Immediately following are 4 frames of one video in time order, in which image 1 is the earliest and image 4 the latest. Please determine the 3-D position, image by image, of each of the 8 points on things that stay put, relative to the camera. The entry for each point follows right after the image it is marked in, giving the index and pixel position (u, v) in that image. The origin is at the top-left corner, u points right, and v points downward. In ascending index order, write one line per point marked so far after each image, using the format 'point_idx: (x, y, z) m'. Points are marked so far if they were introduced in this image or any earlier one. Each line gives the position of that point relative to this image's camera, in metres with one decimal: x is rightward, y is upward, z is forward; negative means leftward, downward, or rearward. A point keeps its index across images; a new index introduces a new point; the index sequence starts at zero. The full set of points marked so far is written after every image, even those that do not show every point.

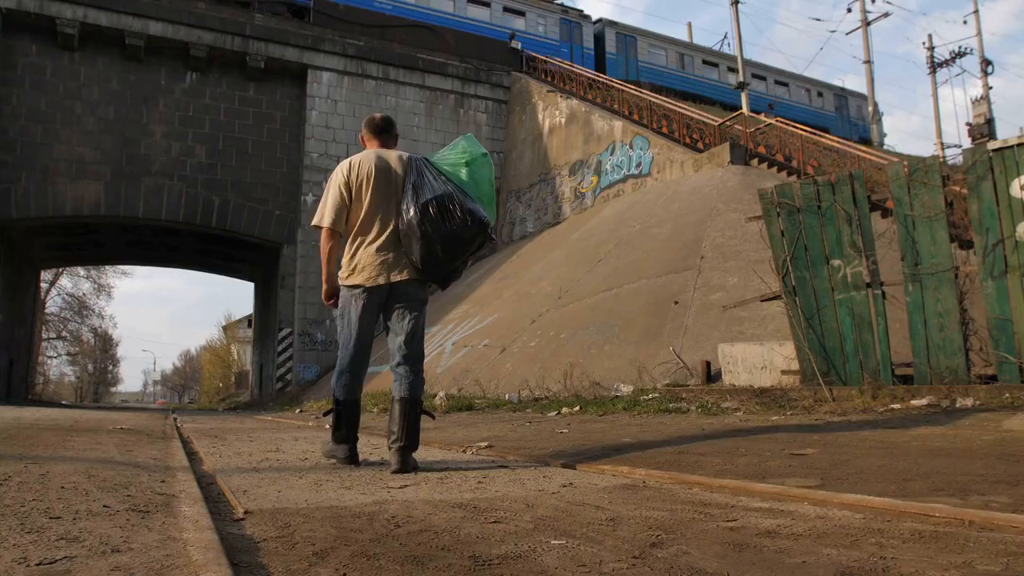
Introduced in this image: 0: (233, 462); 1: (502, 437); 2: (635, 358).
0: (-1.2, -0.8, +3.1) m
1: (-0.1, -0.9, +4.6) m
2: (+1.6, -0.9, +9.3) m
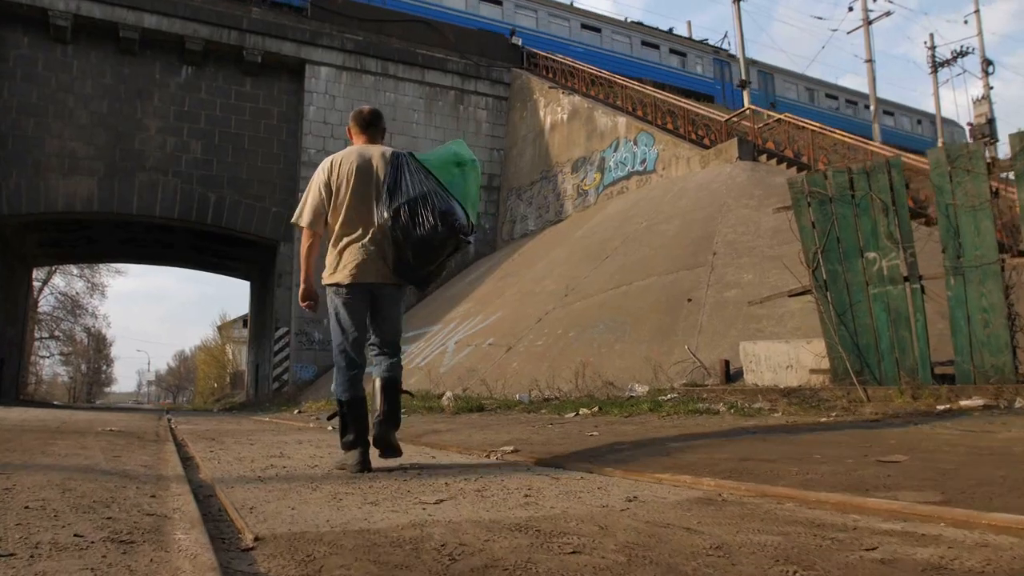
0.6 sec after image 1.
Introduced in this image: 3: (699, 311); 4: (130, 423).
0: (-1.1, -0.7, +2.8) m
1: (+0.1, -0.9, +4.2) m
2: (+1.7, -0.8, +8.9) m
3: (+2.5, -0.3, +9.6) m
4: (-3.7, -1.3, +6.9) m
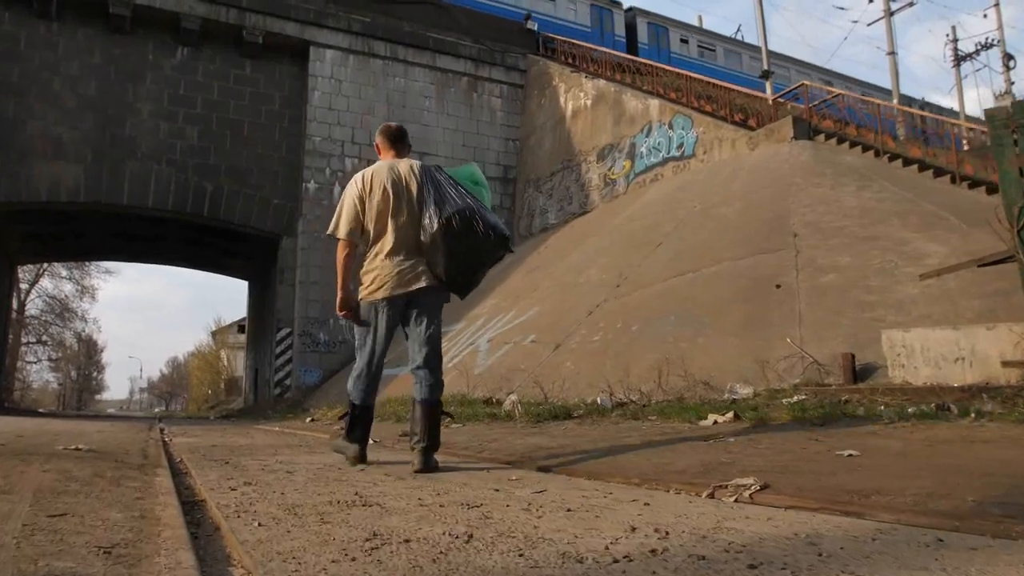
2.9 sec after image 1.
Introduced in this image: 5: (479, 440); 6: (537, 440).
0: (-0.4, -0.5, +1.2) m
1: (+0.8, -0.7, +2.7) m
2: (+2.4, -0.7, +7.4) m
3: (+3.2, -0.1, +8.1) m
4: (-3.0, -1.1, +5.3) m
5: (-0.2, -1.0, +4.7) m
6: (+0.1, -0.9, +4.2) m
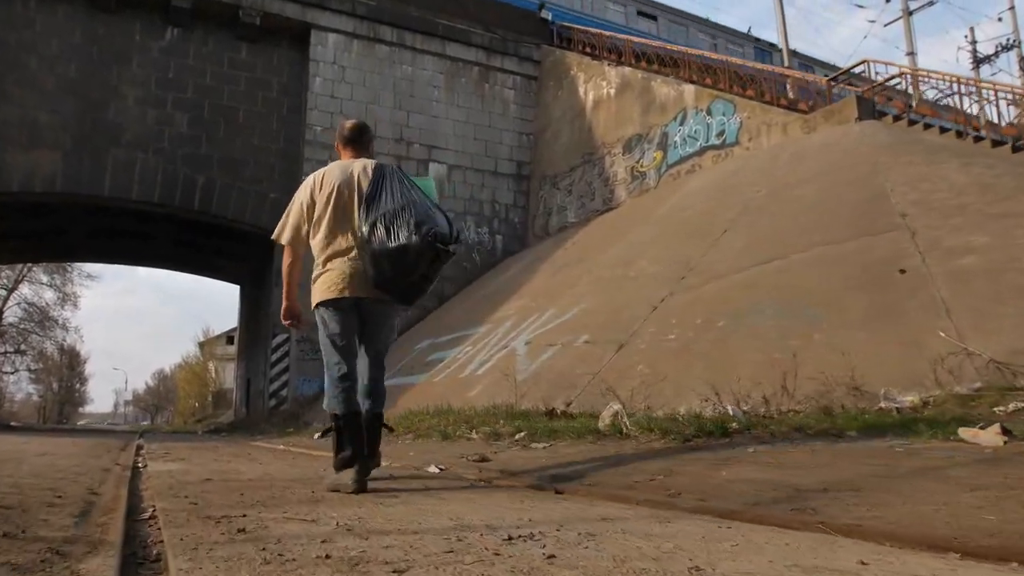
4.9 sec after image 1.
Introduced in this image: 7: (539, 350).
0: (+0.4, -0.2, -0.4) m
1: (+1.5, -0.4, +1.1) m
2: (+3.0, -0.5, +5.8) m
3: (+3.8, 0.0, +6.5) m
4: (-2.3, -0.9, +3.6) m
5: (+0.4, -0.8, +3.0) m
6: (+0.8, -0.6, +2.6) m
7: (+0.3, -0.8, +9.2) m
